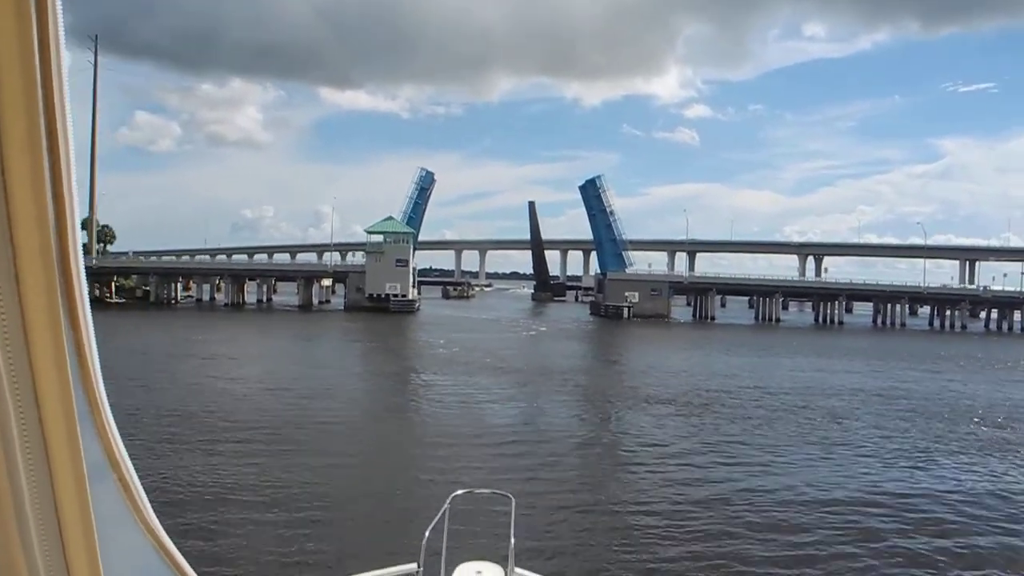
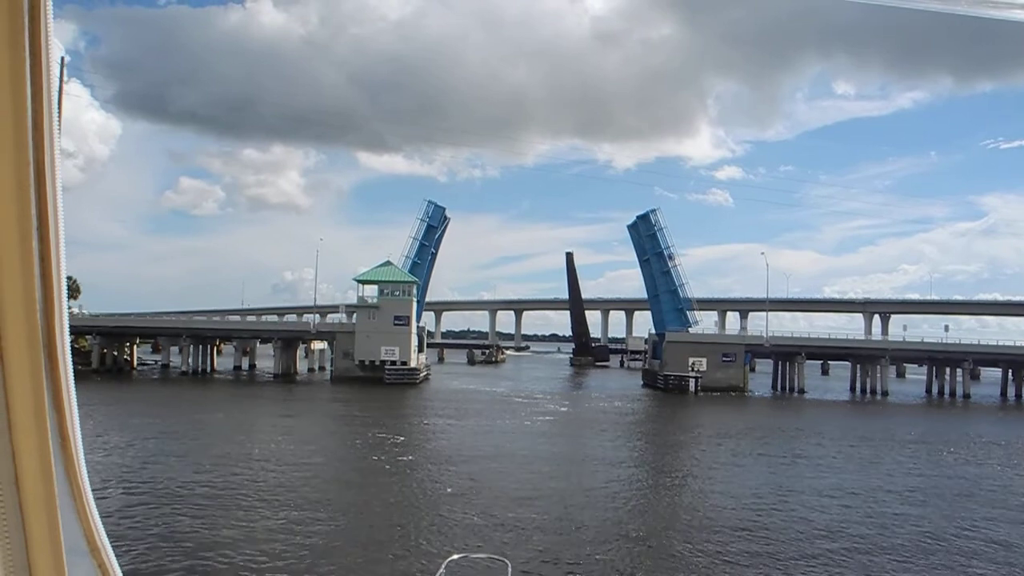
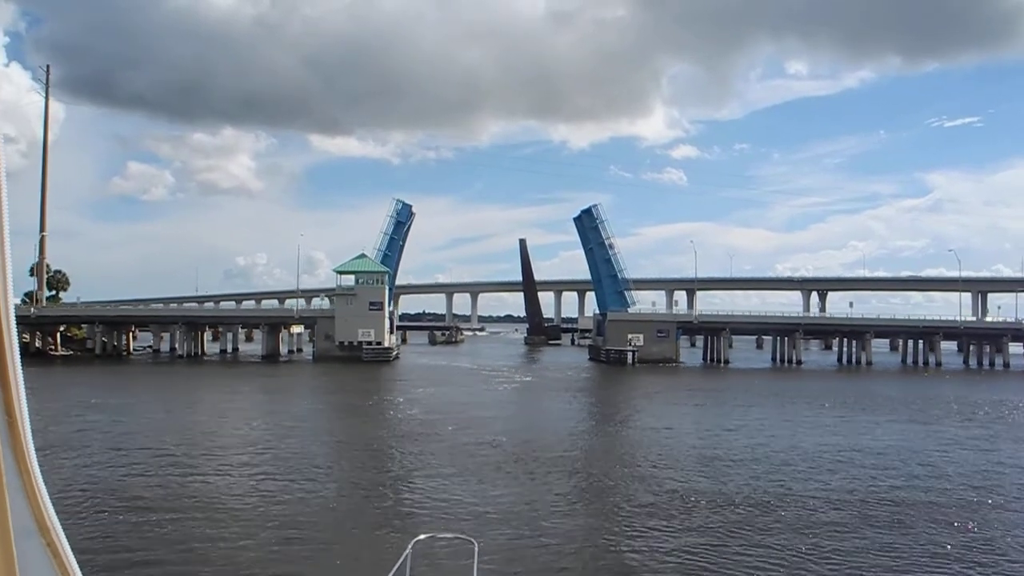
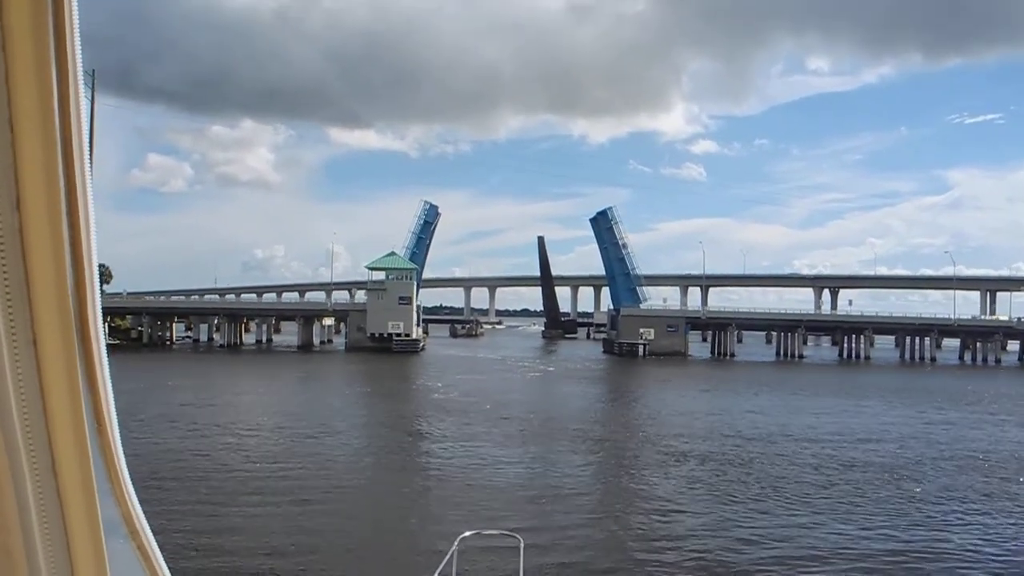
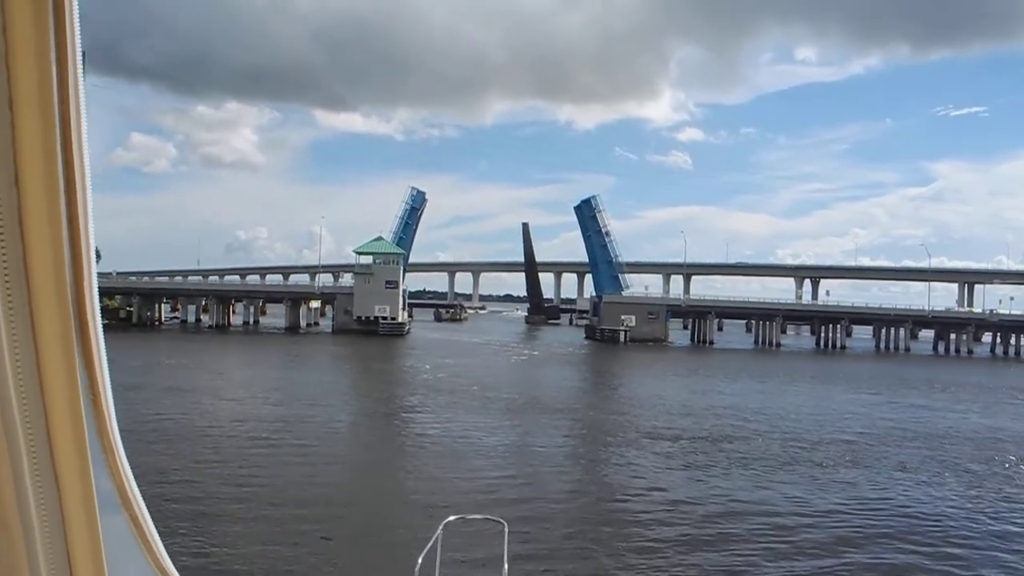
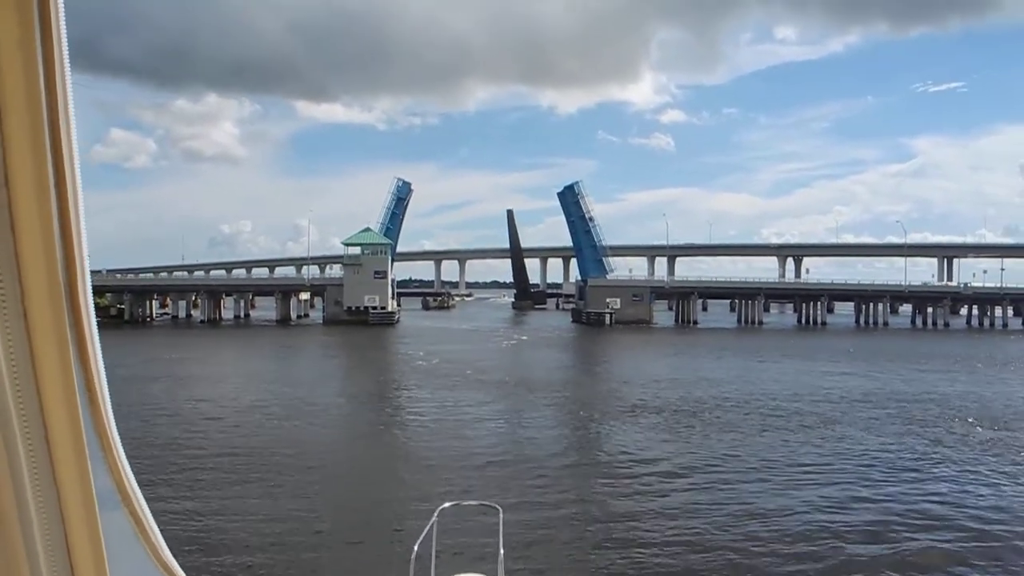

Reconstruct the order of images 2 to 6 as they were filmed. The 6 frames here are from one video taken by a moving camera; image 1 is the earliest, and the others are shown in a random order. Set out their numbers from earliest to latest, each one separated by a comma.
6, 5, 4, 3, 2
